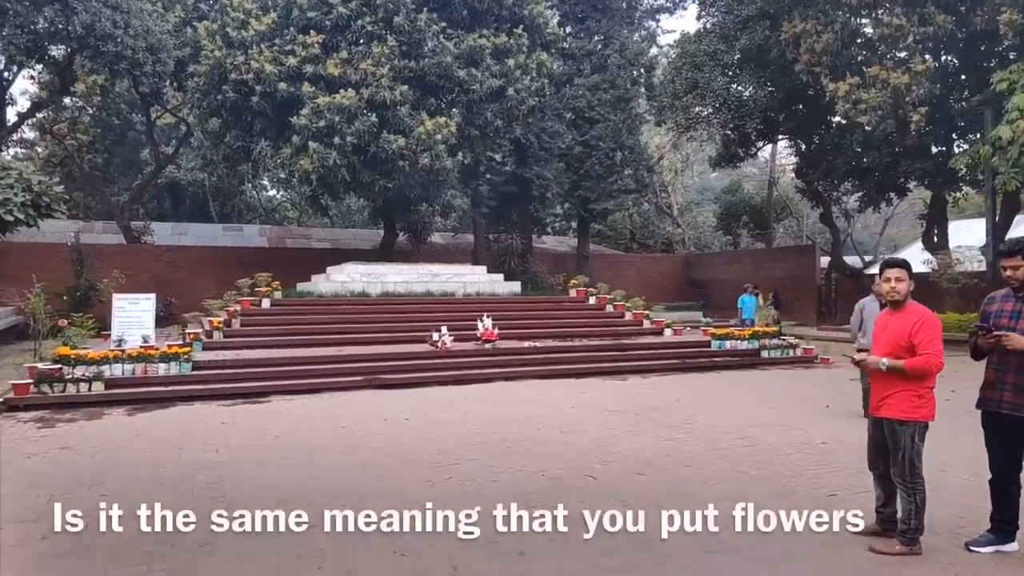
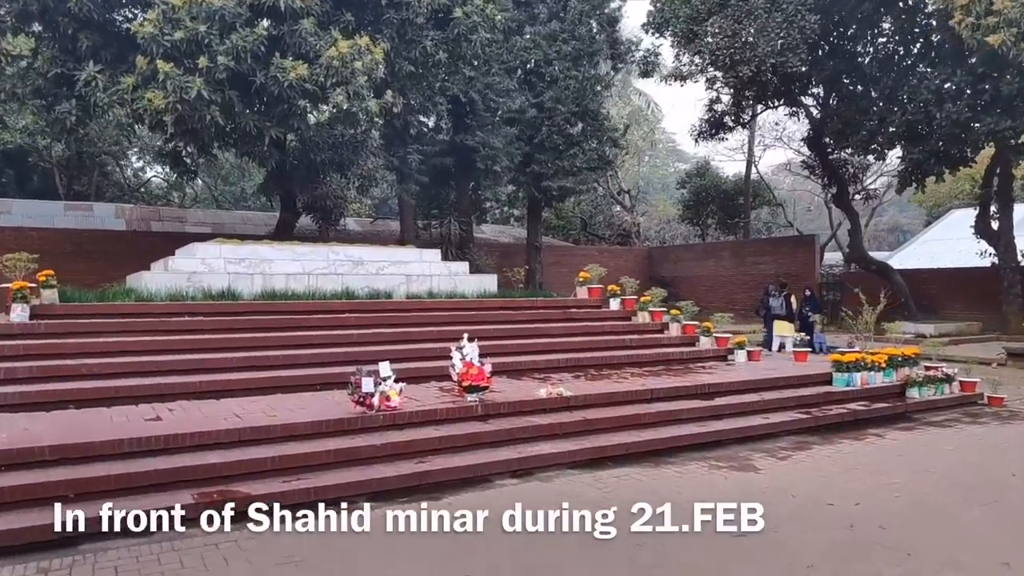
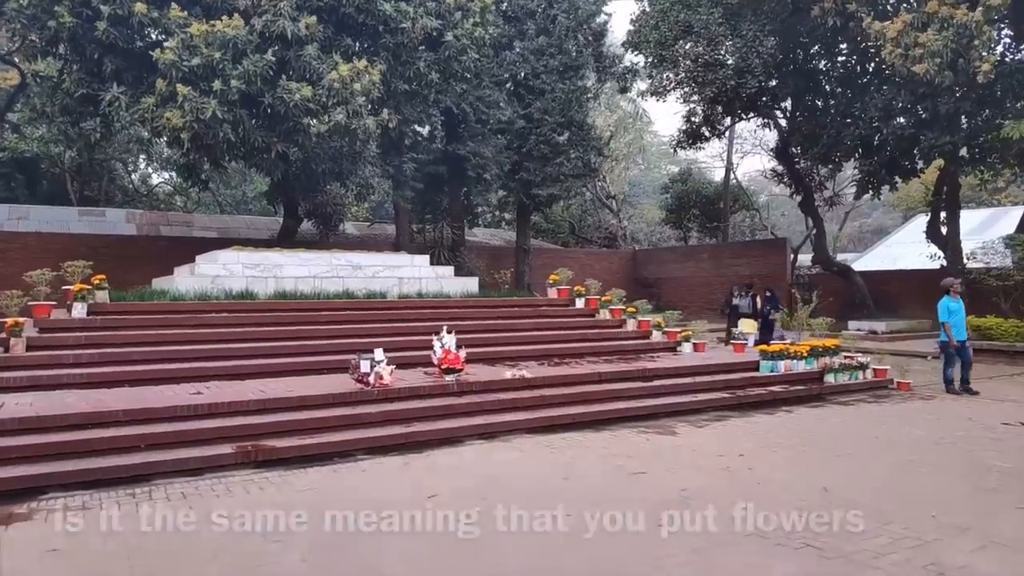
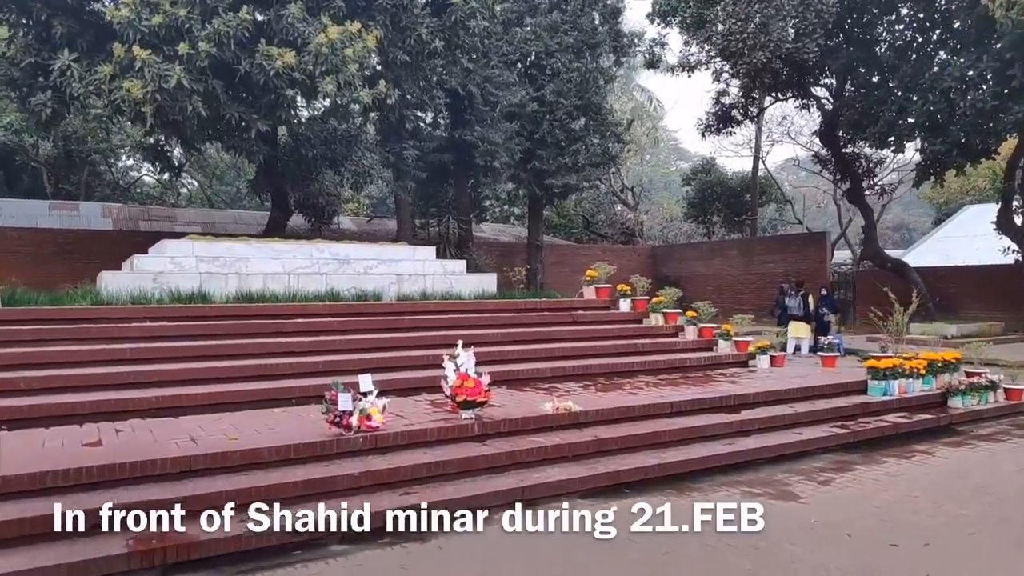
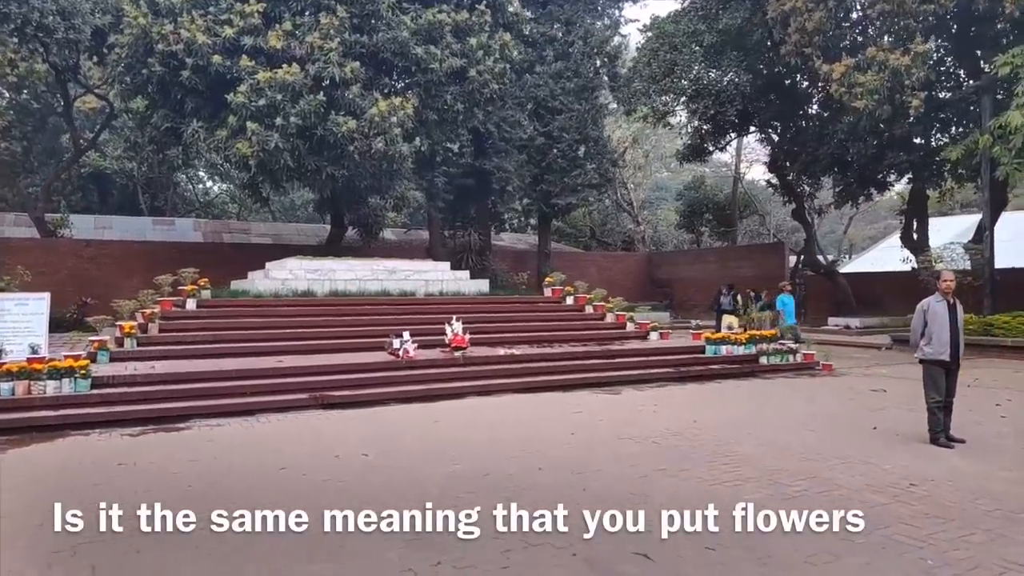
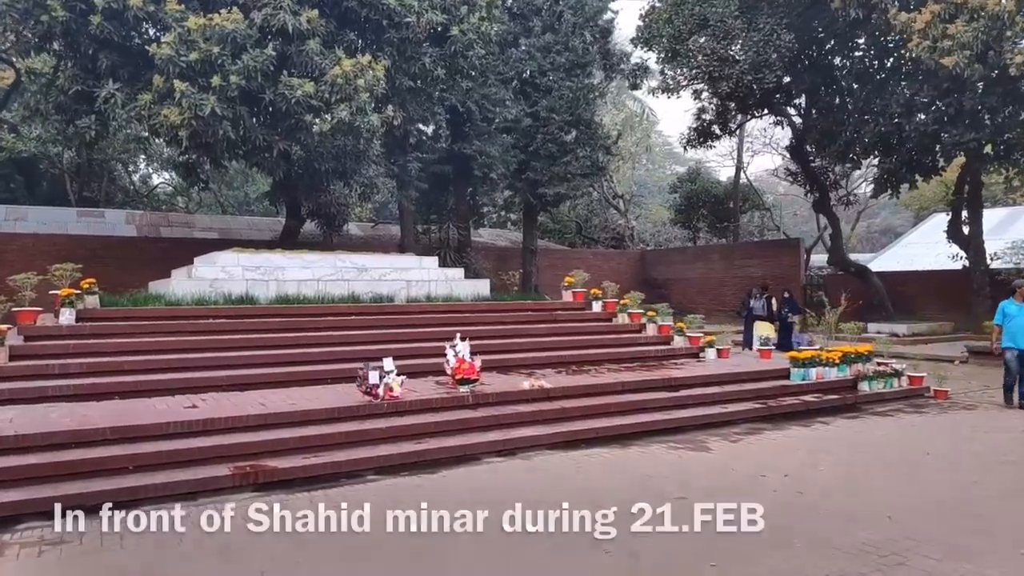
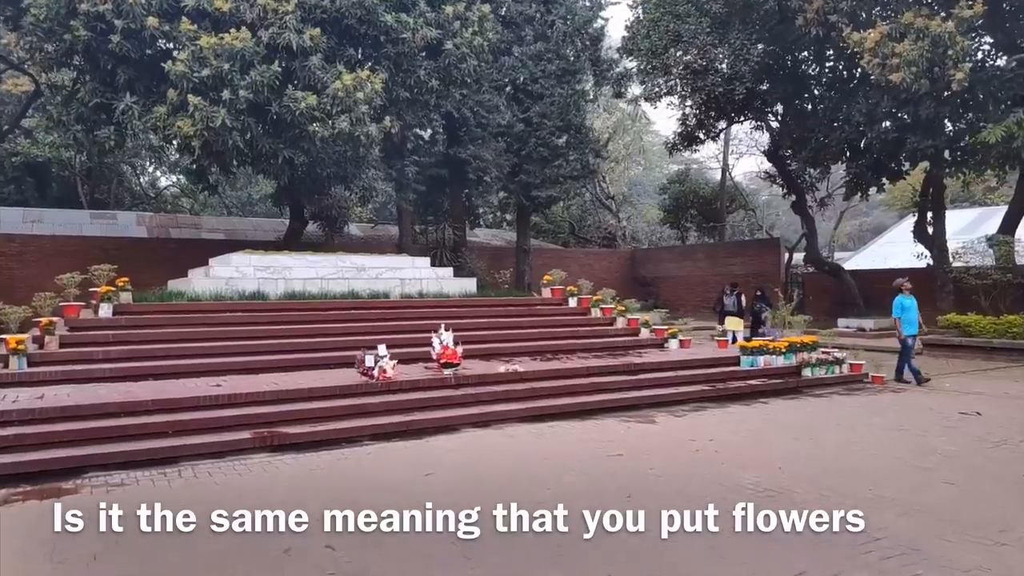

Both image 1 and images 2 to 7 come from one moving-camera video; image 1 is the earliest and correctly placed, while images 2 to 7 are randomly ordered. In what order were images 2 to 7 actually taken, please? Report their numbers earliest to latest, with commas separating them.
5, 7, 3, 6, 2, 4
